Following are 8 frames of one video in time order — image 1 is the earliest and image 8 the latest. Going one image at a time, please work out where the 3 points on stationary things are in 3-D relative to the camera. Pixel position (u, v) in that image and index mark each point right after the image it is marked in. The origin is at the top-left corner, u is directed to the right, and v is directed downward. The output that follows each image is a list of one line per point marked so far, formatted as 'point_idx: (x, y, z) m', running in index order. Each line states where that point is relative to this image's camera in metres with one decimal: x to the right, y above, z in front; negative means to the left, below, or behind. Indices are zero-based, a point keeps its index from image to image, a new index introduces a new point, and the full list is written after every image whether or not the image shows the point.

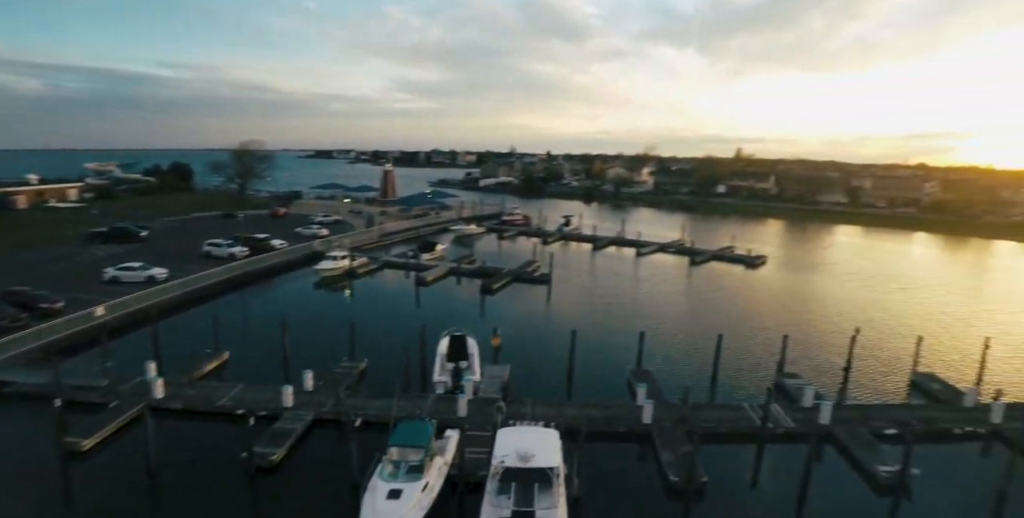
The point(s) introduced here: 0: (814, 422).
0: (+6.3, -3.5, +10.6) m
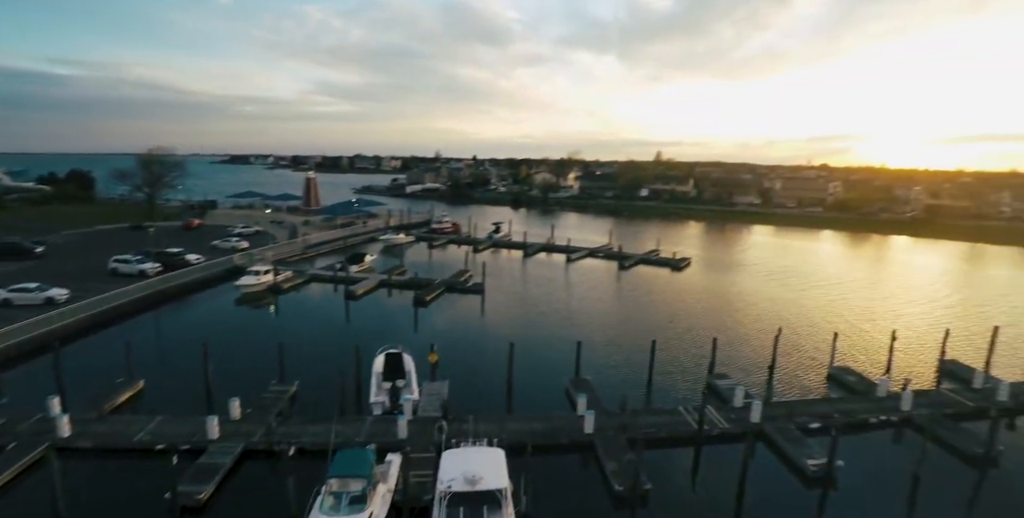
0: (+5.1, -3.6, +11.0) m
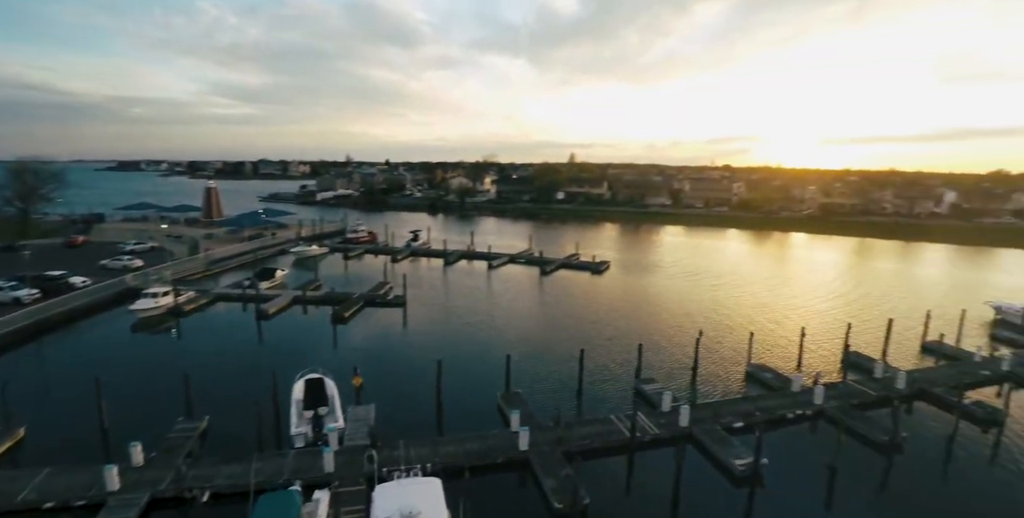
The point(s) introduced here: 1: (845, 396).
0: (+3.6, -3.7, +11.1) m
1: (+7.6, -3.1, +11.3) m
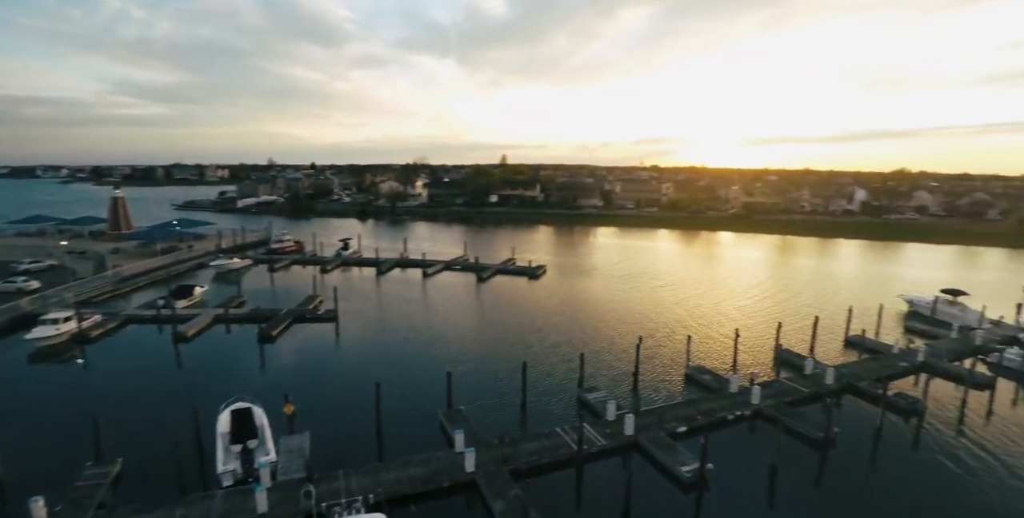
0: (+2.4, -3.9, +11.1) m
1: (+6.3, -3.2, +11.7) m
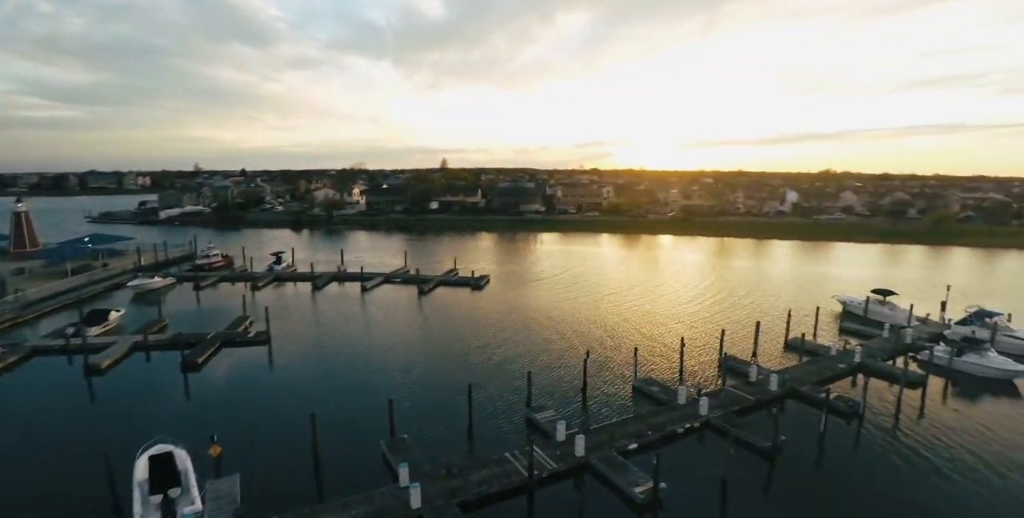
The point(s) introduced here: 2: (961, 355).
0: (+1.3, -4.2, +10.6) m
1: (+5.0, -3.4, +11.7) m
2: (+13.1, -2.9, +14.5) m
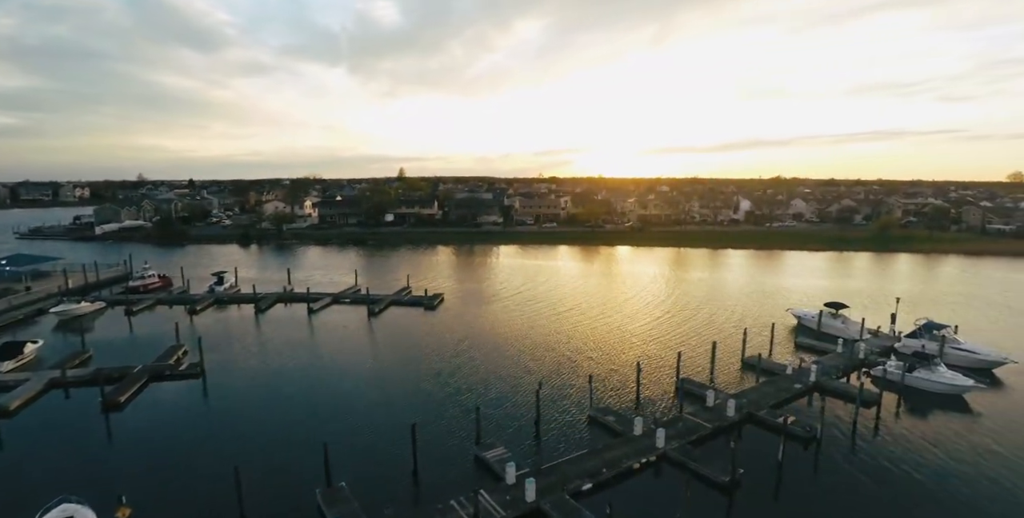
0: (+0.2, -4.8, +9.9) m
1: (+3.9, -4.0, +11.2) m
2: (+11.7, -3.3, +14.6) m
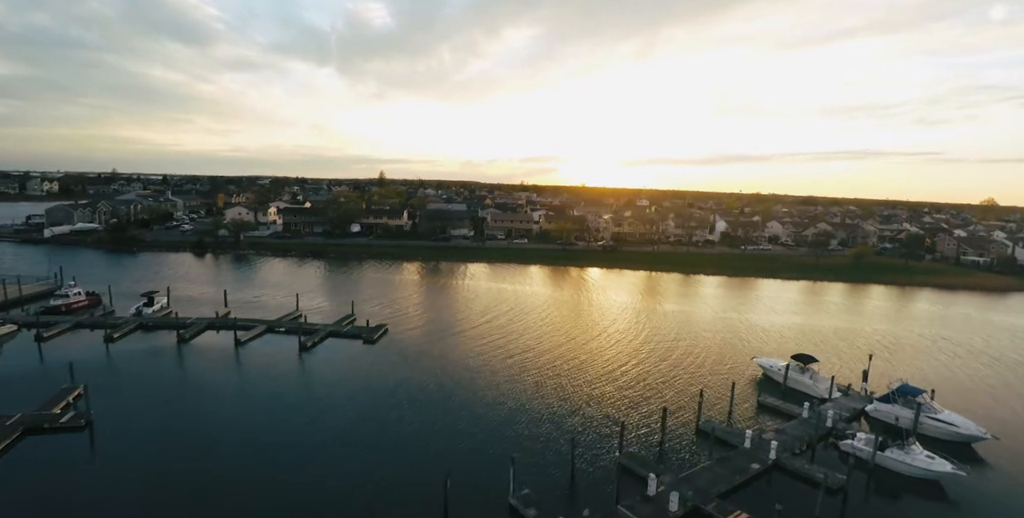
0: (-1.7, -6.1, +8.1) m
1: (+2.0, -5.4, +9.6) m
2: (+9.8, -5.0, +13.1) m
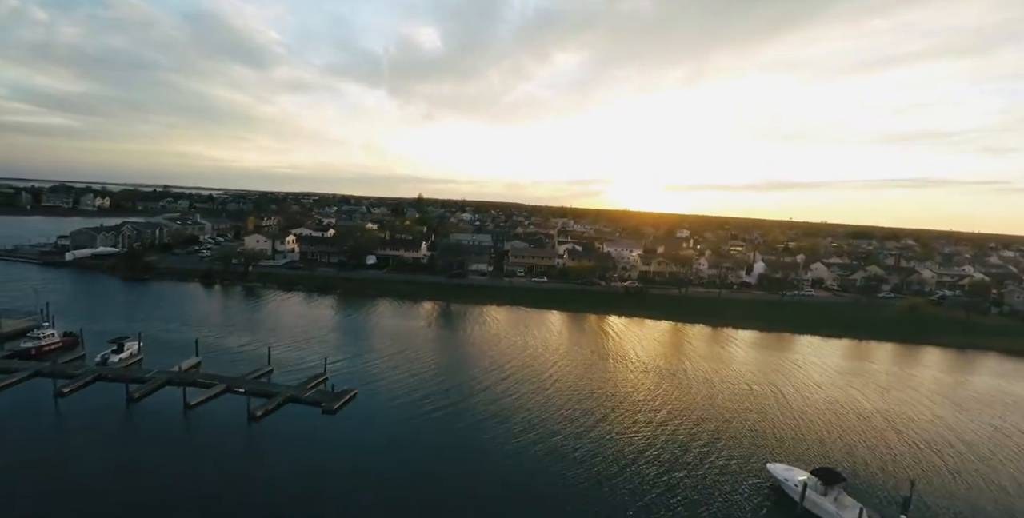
0: (-3.7, -8.1, +5.5) m
1: (+0.1, -7.5, +6.7) m
2: (+8.1, -7.5, +9.6) m
